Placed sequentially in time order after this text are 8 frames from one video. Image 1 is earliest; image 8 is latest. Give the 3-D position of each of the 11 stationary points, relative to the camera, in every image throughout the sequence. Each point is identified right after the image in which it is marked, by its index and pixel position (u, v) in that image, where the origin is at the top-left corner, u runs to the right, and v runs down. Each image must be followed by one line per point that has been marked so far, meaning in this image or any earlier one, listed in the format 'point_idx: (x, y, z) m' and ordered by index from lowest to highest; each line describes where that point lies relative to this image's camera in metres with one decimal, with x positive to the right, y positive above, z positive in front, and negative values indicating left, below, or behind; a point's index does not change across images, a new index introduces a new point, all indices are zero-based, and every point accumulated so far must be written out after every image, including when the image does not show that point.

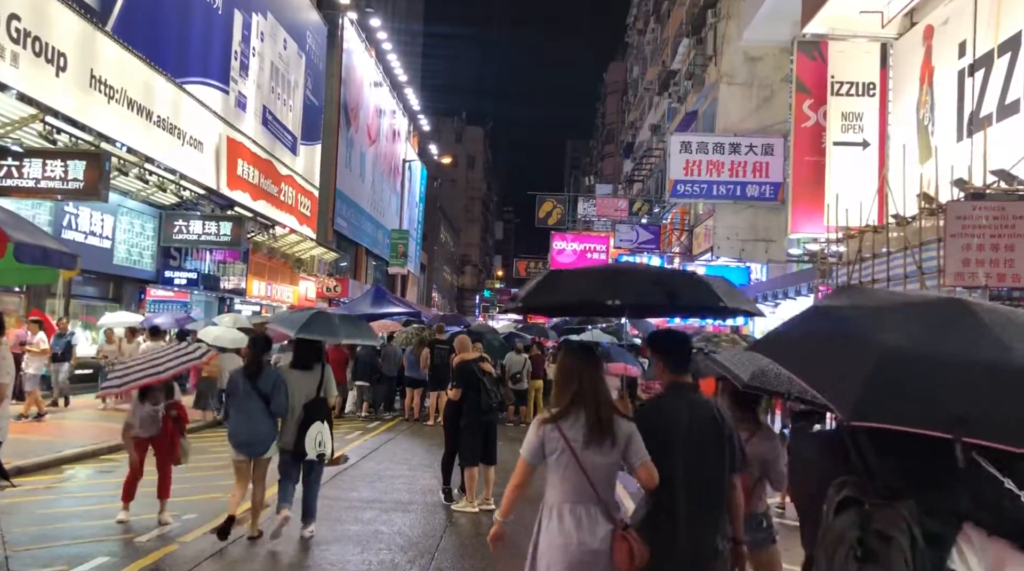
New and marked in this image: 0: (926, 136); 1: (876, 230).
0: (+7.3, +2.6, +18.7) m
1: (+6.4, +1.0, +18.7) m
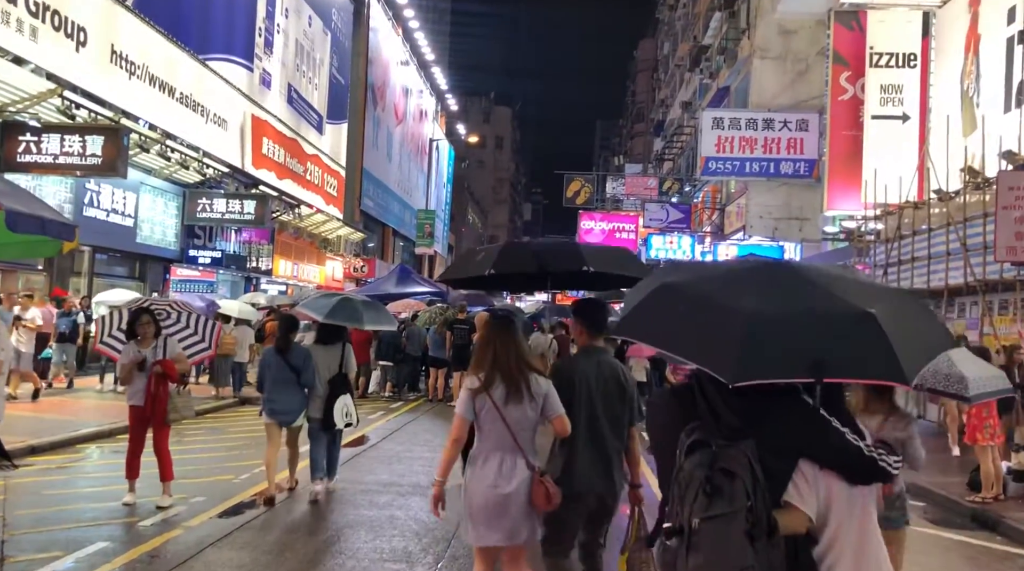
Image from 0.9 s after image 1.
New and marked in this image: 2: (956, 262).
0: (+7.7, +3.0, +18.0) m
1: (+6.9, +1.4, +18.1) m
2: (+7.0, +0.4, +16.7) m
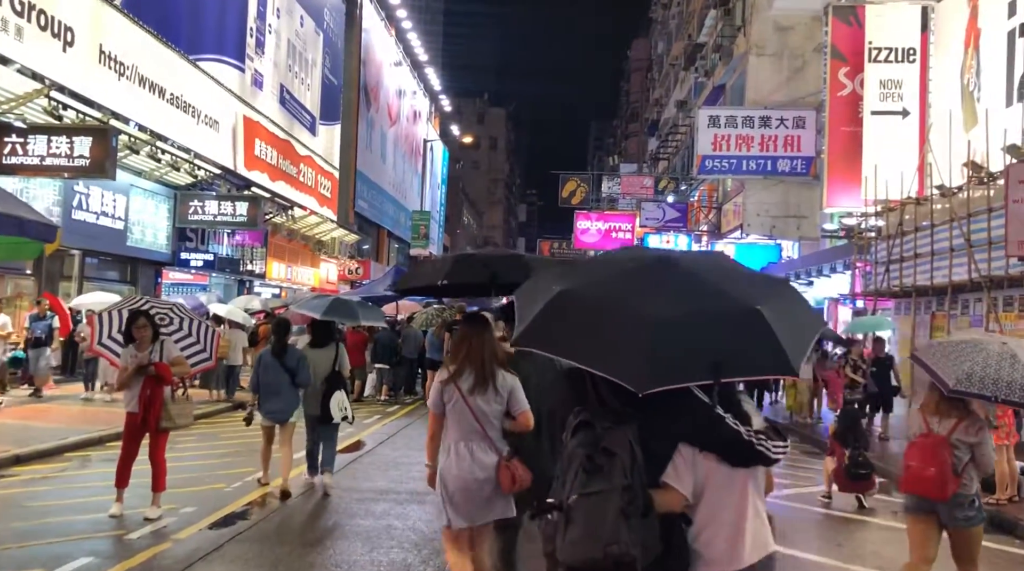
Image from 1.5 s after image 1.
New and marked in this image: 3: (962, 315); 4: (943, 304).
0: (+7.7, +3.0, +17.8) m
1: (+6.8, +1.4, +17.9) m
2: (+6.9, +0.4, +16.5) m
3: (+7.5, -0.5, +17.7) m
4: (+7.5, -0.3, +18.6) m
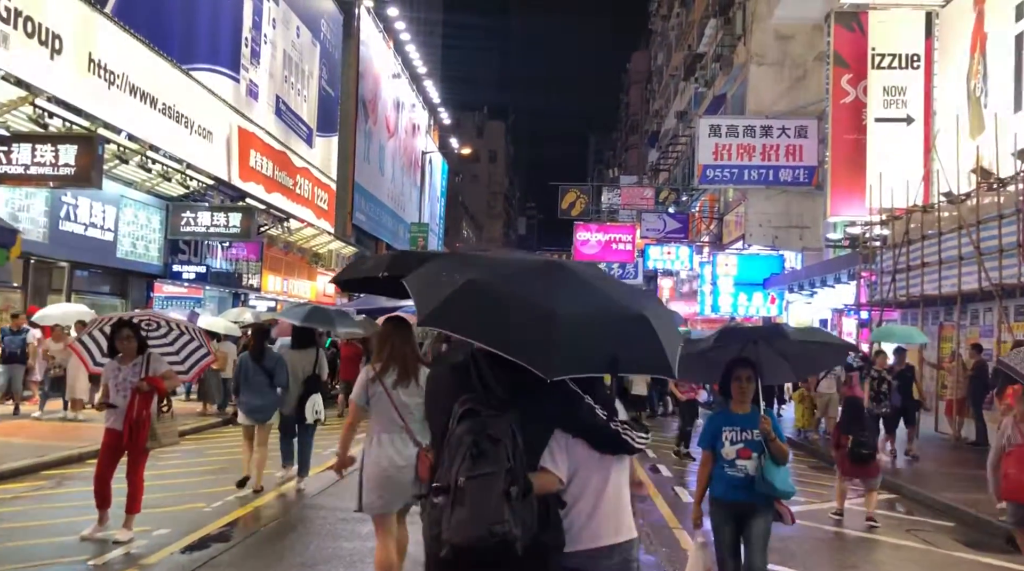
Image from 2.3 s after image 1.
0: (+7.6, +2.9, +17.4) m
1: (+6.8, +1.2, +17.5) m
2: (+6.9, +0.3, +16.1) m
3: (+7.4, -0.6, +17.3) m
4: (+7.5, -0.5, +18.2) m
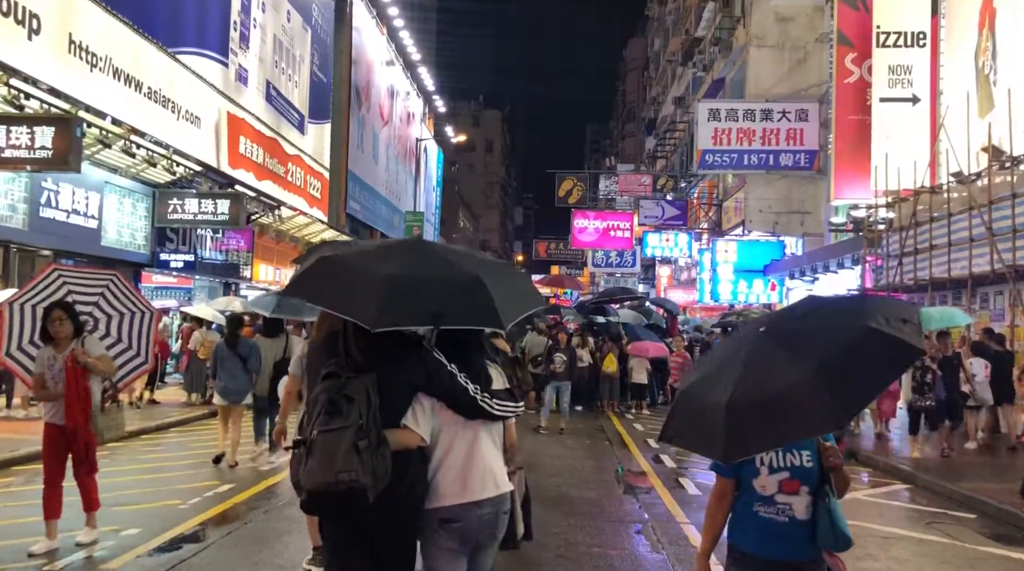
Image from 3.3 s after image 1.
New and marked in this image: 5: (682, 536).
0: (+7.5, +3.1, +16.9) m
1: (+6.7, +1.5, +16.9) m
2: (+6.8, +0.5, +15.6) m
3: (+7.4, -0.4, +16.8) m
4: (+7.4, -0.2, +17.7) m
5: (+1.4, -2.1, +8.9) m
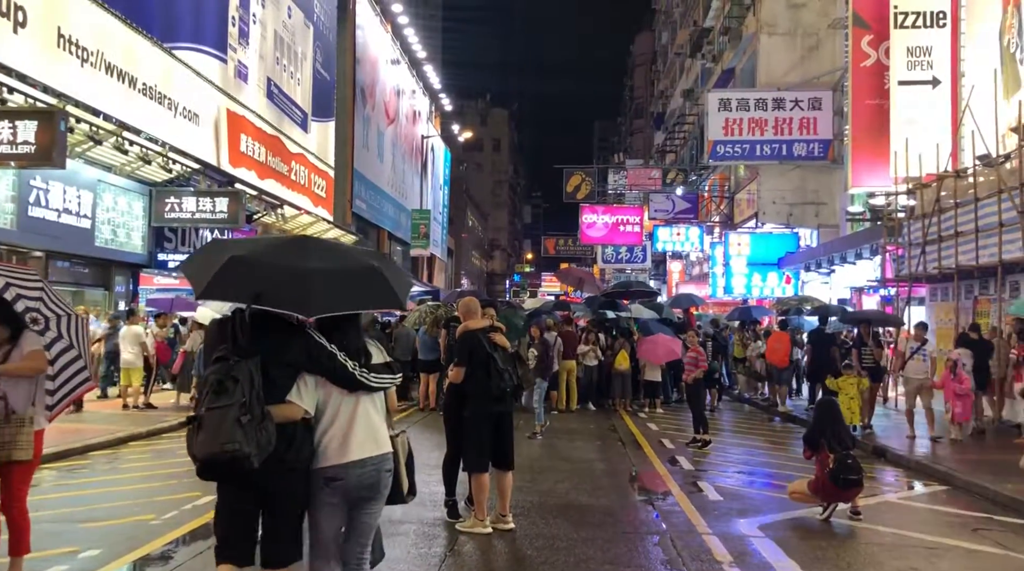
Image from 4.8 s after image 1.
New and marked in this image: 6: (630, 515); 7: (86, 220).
0: (+7.6, +3.3, +16.2) m
1: (+6.8, +1.7, +16.2) m
2: (+6.9, +0.7, +14.8) m
3: (+7.5, -0.2, +16.1) m
4: (+7.6, 0.0, +17.0) m
5: (+1.5, -2.0, +8.2) m
6: (+1.0, -2.0, +9.3) m
7: (-7.5, +1.1, +18.8) m
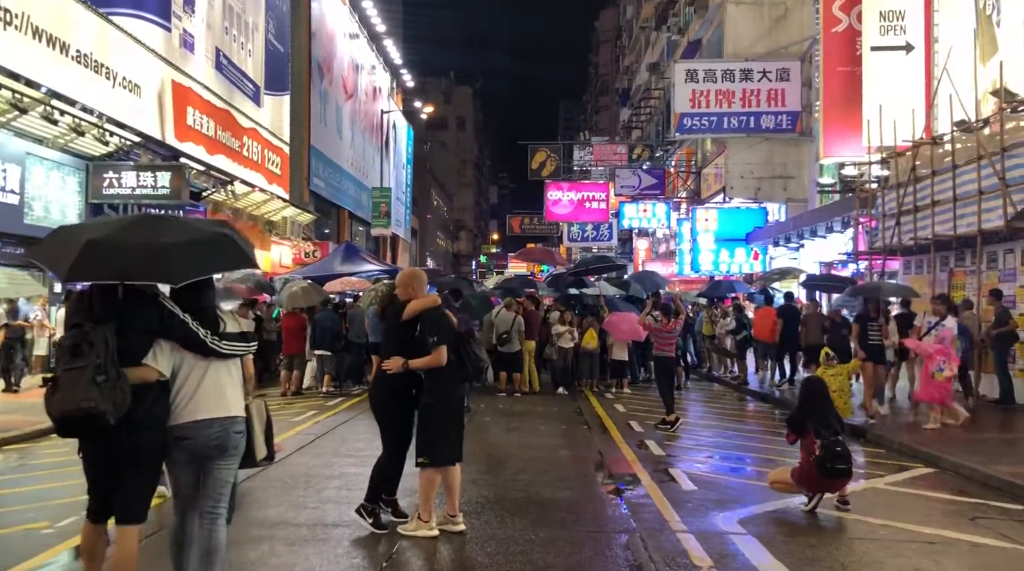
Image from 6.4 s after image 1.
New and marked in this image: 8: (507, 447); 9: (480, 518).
0: (+7.0, +3.7, +15.5) m
1: (+6.2, +2.1, +15.5) m
2: (+6.3, +1.1, +14.2) m
3: (+6.9, +0.2, +15.4) m
4: (+6.9, +0.4, +16.3) m
5: (+1.1, -1.8, +7.4) m
6: (+0.7, -1.8, +8.5) m
7: (-8.2, +1.5, +17.7) m
8: (0.0, -1.7, +11.3) m
9: (-0.2, -1.8, +8.3) m
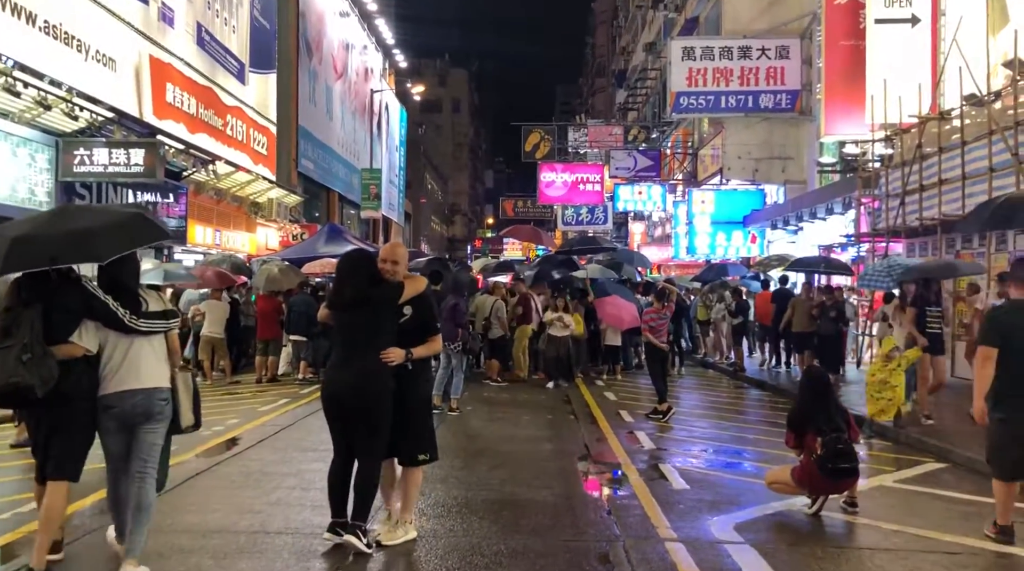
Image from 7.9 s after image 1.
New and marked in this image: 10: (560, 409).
0: (+6.8, +4.0, +14.7) m
1: (+6.0, +2.3, +14.8) m
2: (+6.2, +1.3, +13.4) m
3: (+6.7, +0.5, +14.7) m
4: (+6.7, +0.7, +15.6) m
5: (+1.0, -1.7, +6.7) m
6: (+0.5, -1.6, +7.8) m
7: (-8.4, +1.8, +16.9) m
8: (-0.2, -1.5, +10.6) m
9: (-0.4, -1.7, +7.6) m
10: (+0.6, -1.6, +13.9) m
